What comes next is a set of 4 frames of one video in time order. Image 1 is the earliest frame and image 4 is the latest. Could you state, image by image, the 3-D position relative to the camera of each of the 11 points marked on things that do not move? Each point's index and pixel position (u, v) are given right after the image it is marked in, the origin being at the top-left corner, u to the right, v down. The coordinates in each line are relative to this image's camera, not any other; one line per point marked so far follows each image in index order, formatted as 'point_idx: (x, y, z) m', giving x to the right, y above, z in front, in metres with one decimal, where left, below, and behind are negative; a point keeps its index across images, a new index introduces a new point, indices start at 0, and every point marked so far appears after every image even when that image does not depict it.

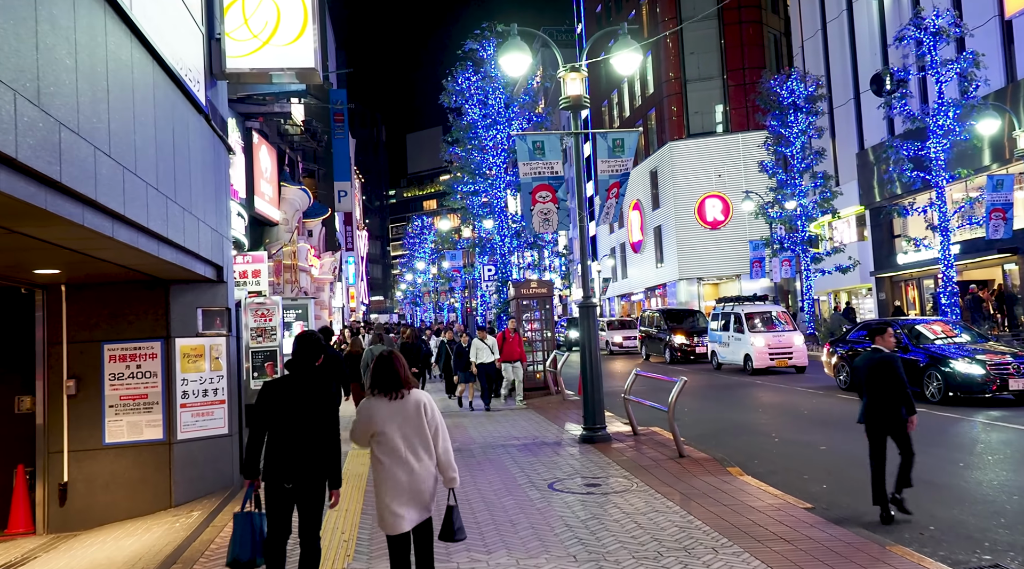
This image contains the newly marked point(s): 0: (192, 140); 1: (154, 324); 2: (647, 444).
0: (-3.1, +1.4, +8.6) m
1: (-3.7, -0.4, +9.3) m
2: (+1.8, -2.1, +12.0) m
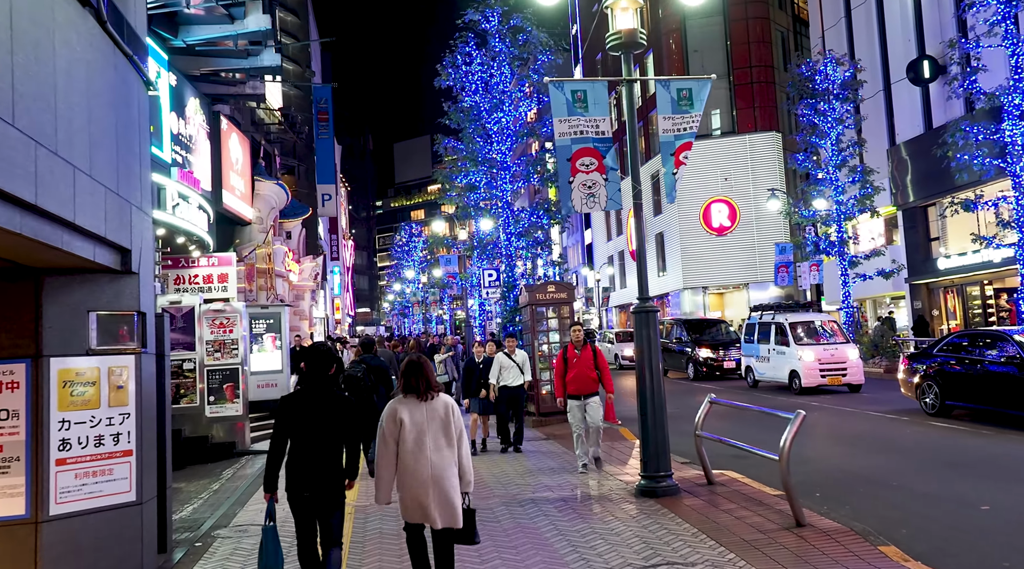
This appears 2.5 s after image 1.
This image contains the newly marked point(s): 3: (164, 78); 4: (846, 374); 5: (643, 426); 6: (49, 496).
0: (-2.7, +1.4, +5.3) m
1: (-3.4, -0.3, +6.1) m
2: (+2.1, -2.1, +8.8) m
3: (-7.1, +4.2, +18.3) m
4: (+7.2, -1.9, +19.3) m
5: (+1.3, -1.4, +9.1) m
6: (-3.1, -1.4, +6.0) m
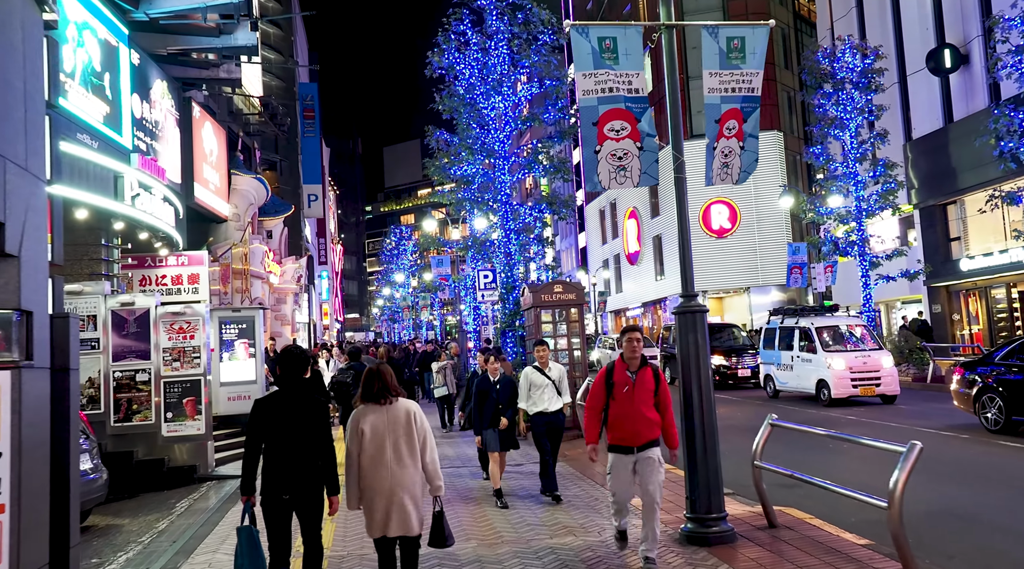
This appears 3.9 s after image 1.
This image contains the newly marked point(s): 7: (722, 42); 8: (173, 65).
0: (-2.5, +1.5, +3.5) m
1: (-3.2, -0.3, +4.2) m
2: (+2.2, -2.0, +6.9) m
3: (-7.1, +4.2, +16.4) m
4: (+7.2, -1.9, +17.5) m
5: (+1.4, -1.4, +7.3) m
6: (-2.9, -1.3, +4.1) m
7: (+1.9, +2.1, +8.0) m
8: (-7.5, +4.8, +19.7) m
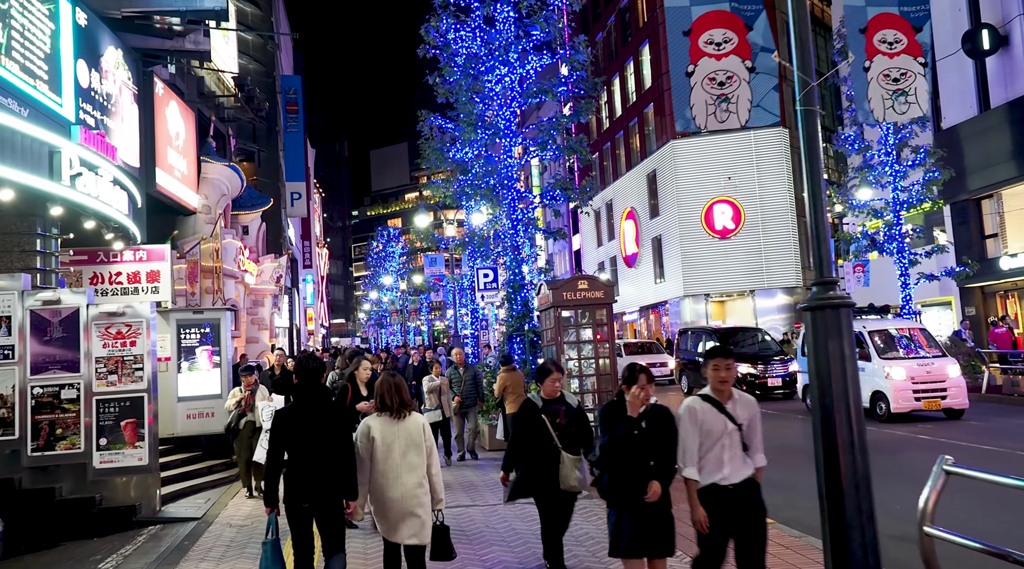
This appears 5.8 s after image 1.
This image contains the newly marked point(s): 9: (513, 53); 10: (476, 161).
0: (-2.2, +1.6, +1.0) m
1: (-2.8, -0.2, +1.7) m
2: (+2.6, -1.9, +4.5) m
3: (-6.9, +4.3, +13.9) m
4: (+7.4, -1.9, +15.2) m
5: (+1.8, -1.3, +4.9) m
6: (-2.6, -1.2, +1.6) m
7: (+2.2, +2.3, +5.6) m
8: (-7.3, +4.9, +17.2) m
9: (0.0, +4.7, +18.2) m
10: (-0.7, +2.6, +18.9) m
